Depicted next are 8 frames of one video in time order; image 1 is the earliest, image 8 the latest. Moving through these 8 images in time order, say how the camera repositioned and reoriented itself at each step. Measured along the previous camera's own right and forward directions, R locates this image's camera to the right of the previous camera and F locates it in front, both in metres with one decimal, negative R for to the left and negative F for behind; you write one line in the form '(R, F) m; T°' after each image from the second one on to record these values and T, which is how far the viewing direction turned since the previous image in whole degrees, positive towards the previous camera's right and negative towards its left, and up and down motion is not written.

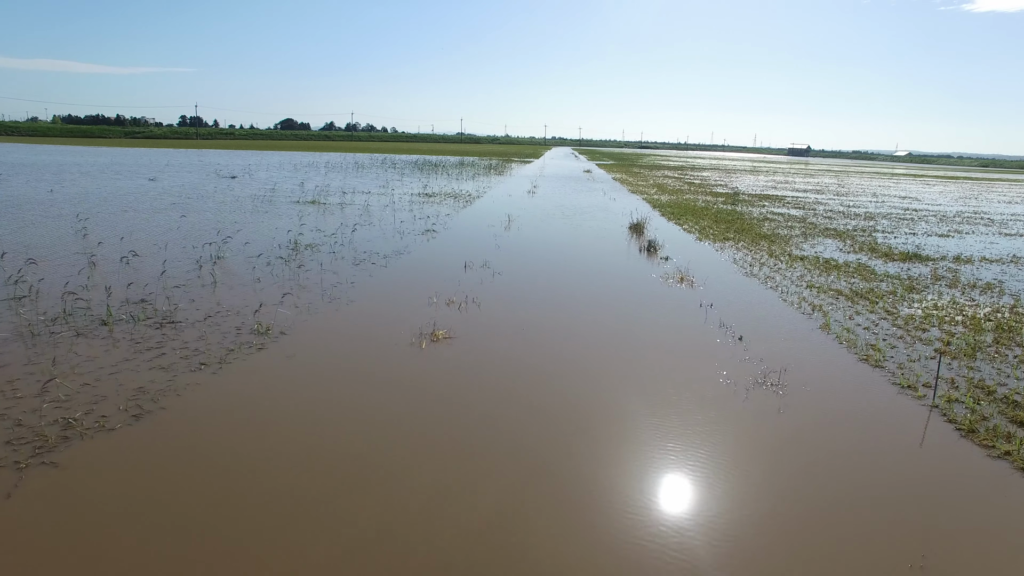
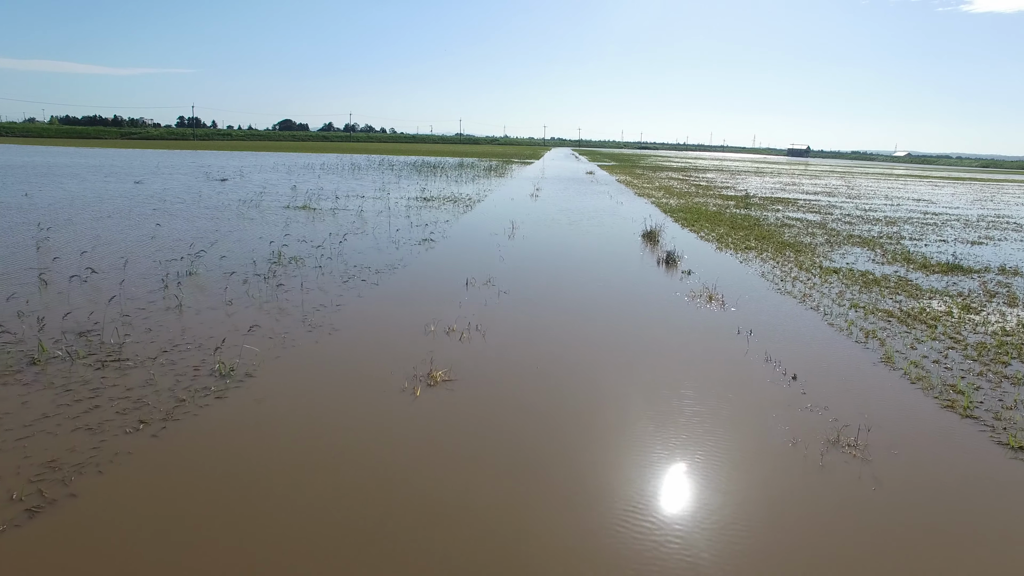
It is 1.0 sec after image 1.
(-0.1, +1.1) m; 0°
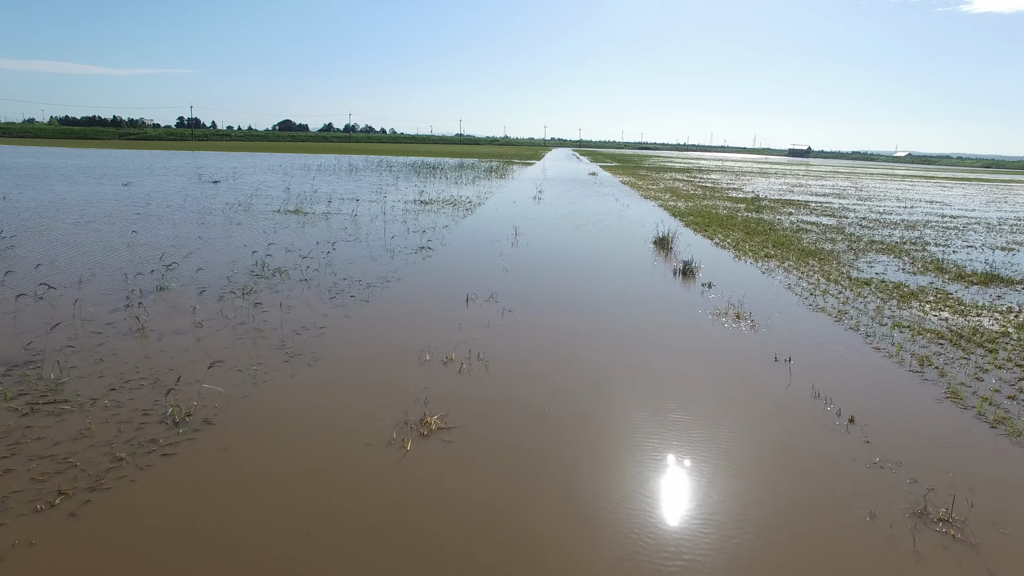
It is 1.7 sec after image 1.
(-0.1, +0.9) m; 0°
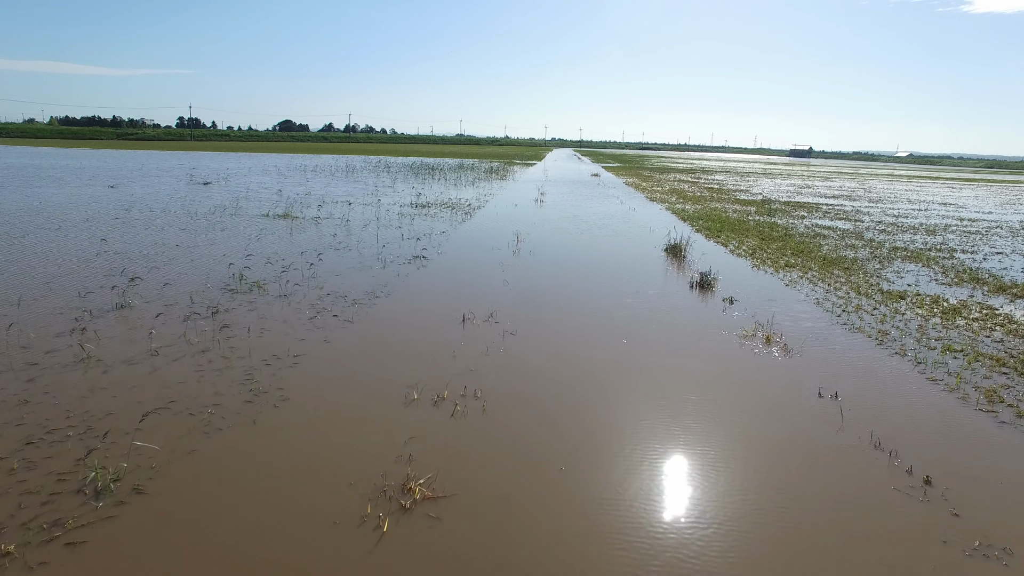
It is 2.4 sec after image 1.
(0.0, +0.9) m; 0°
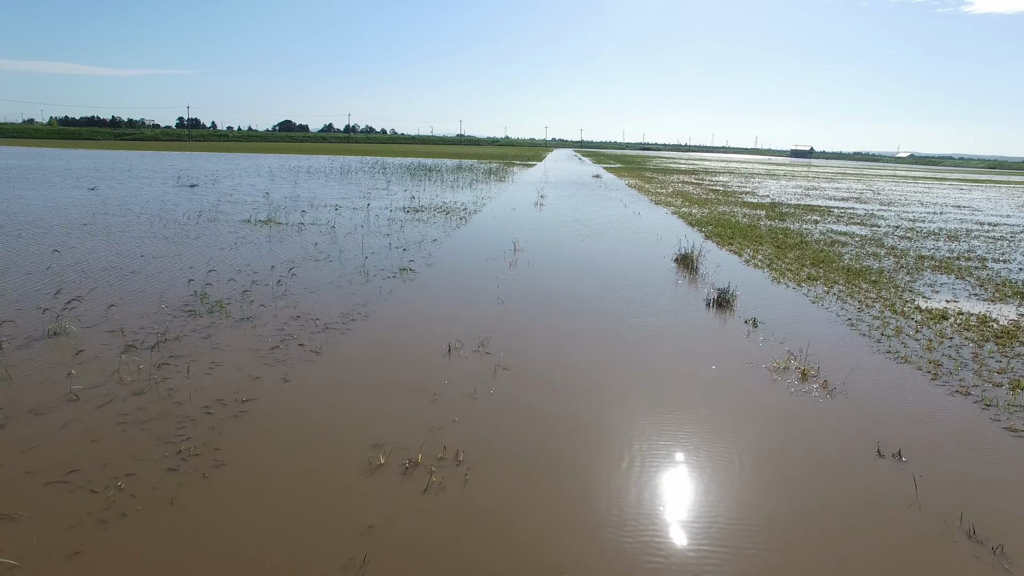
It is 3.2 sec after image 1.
(+0.1, +1.1) m; 0°
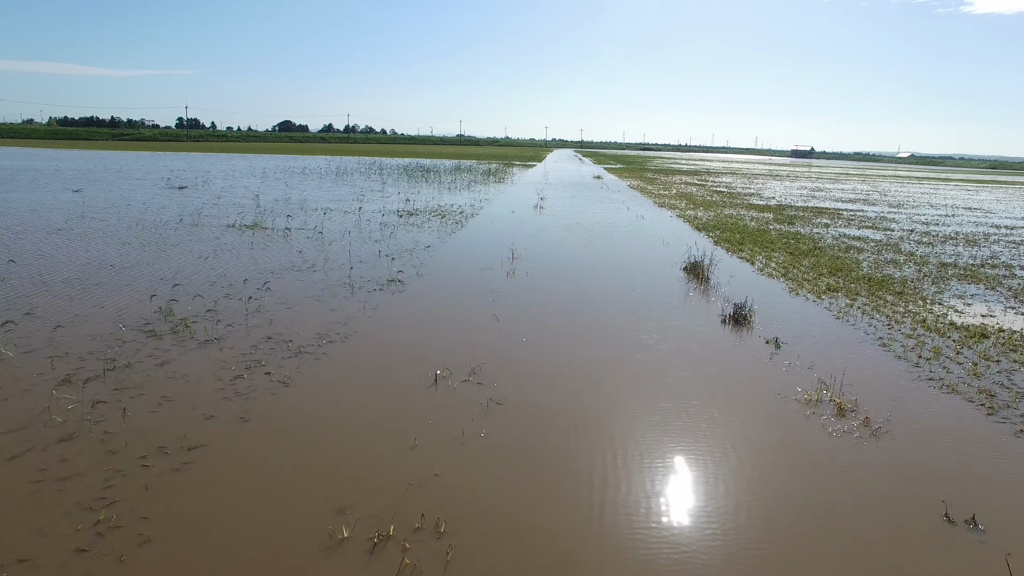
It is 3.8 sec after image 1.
(+0.1, +0.8) m; 0°
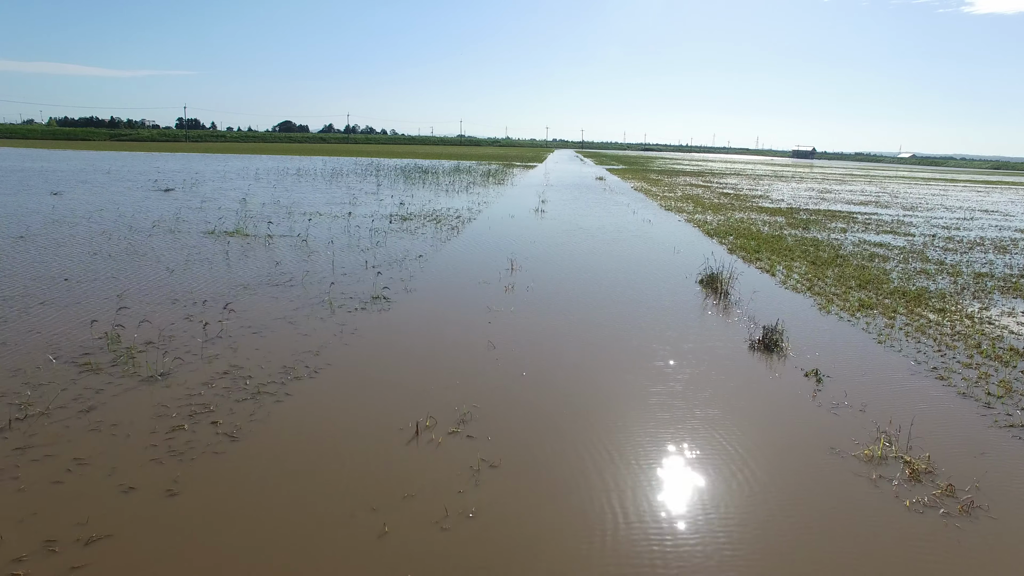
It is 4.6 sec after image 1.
(0.0, +1.0) m; 0°
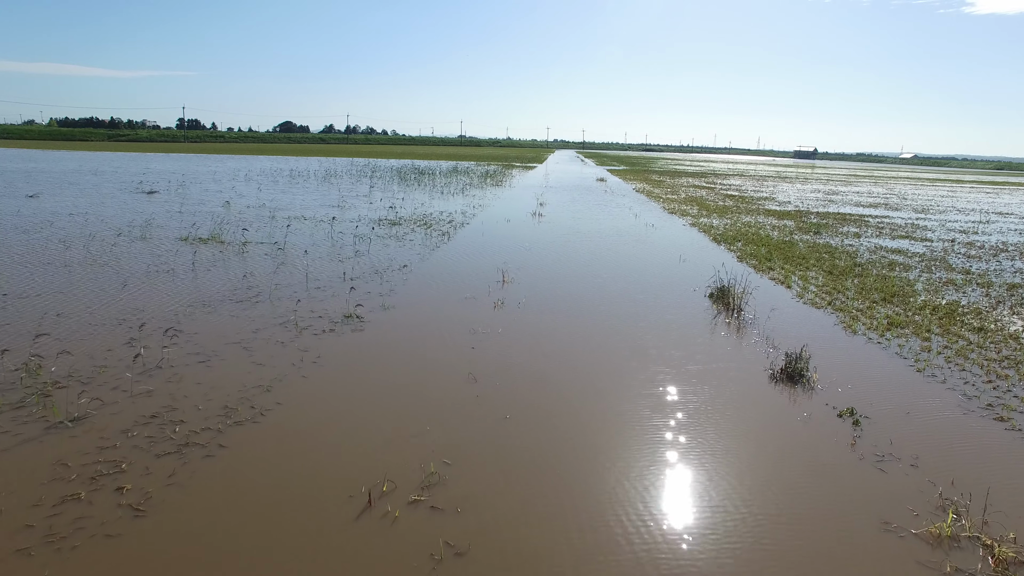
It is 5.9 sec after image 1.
(+0.2, +1.0) m; 0°
